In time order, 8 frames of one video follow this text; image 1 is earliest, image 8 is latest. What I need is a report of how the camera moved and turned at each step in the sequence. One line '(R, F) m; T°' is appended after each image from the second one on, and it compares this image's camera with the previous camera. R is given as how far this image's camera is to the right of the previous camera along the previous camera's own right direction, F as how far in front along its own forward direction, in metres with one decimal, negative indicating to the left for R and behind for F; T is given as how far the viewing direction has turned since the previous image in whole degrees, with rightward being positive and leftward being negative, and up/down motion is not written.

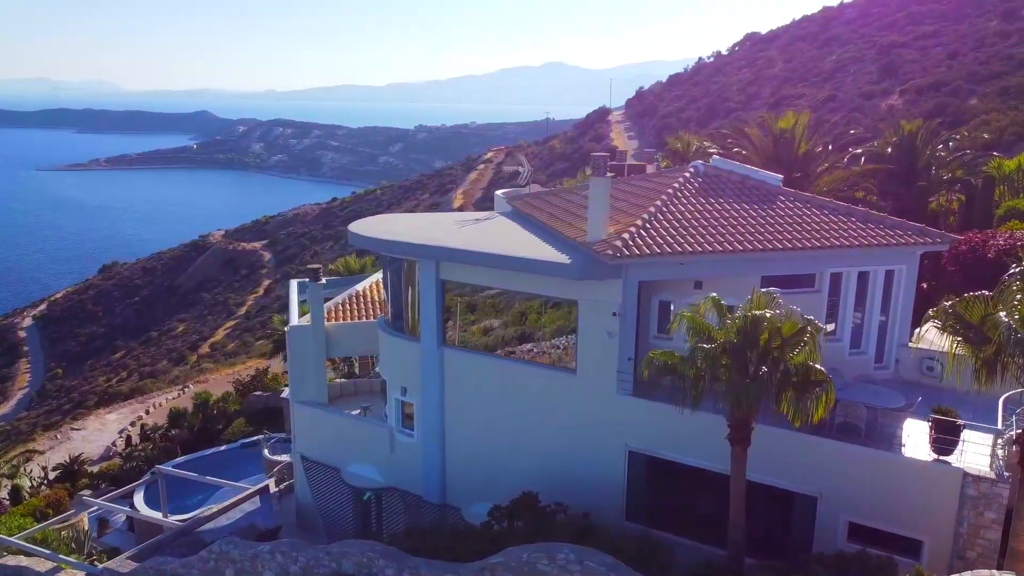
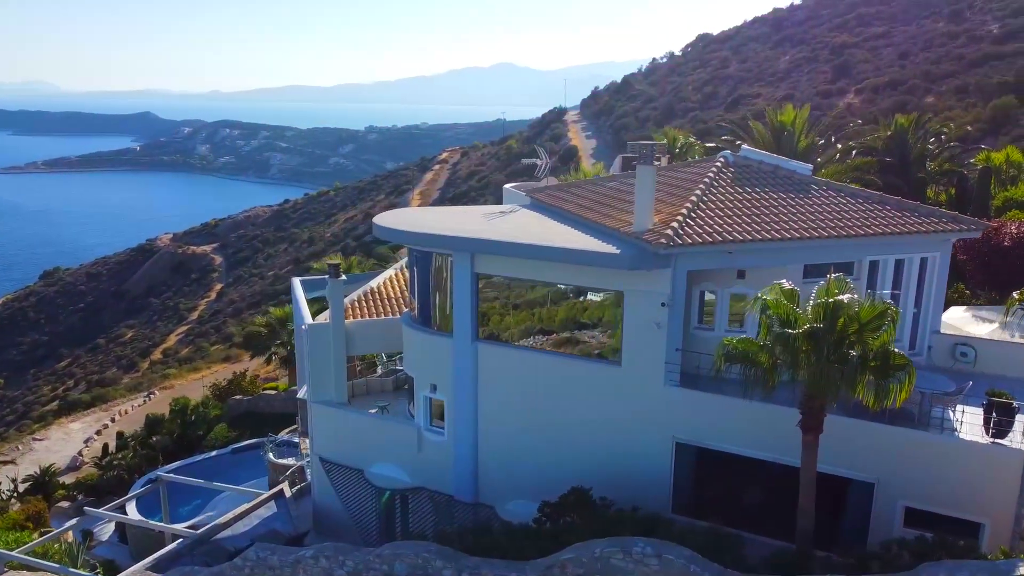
(-1.7, +0.4) m; +3°
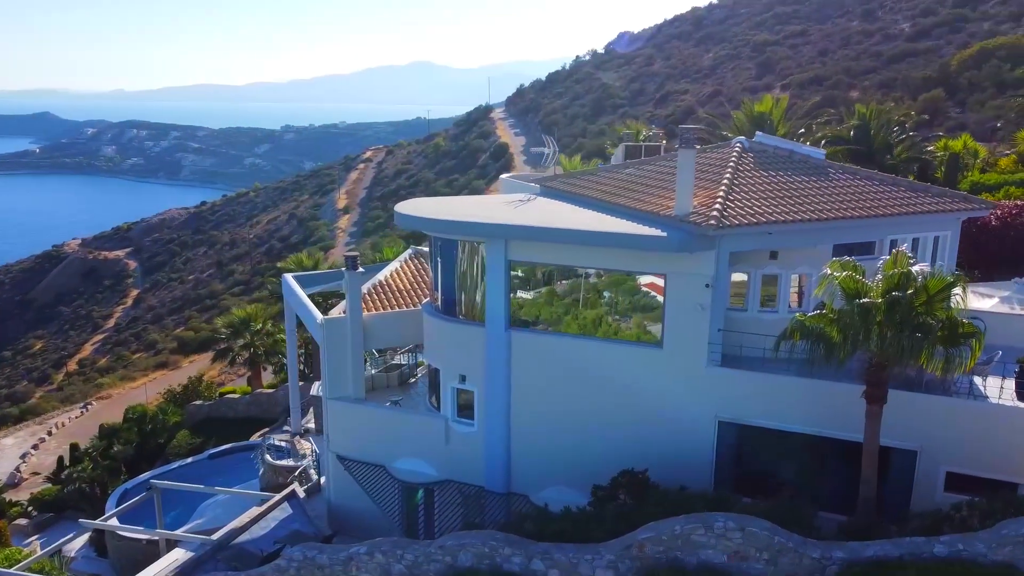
(-2.2, +0.2) m; +5°
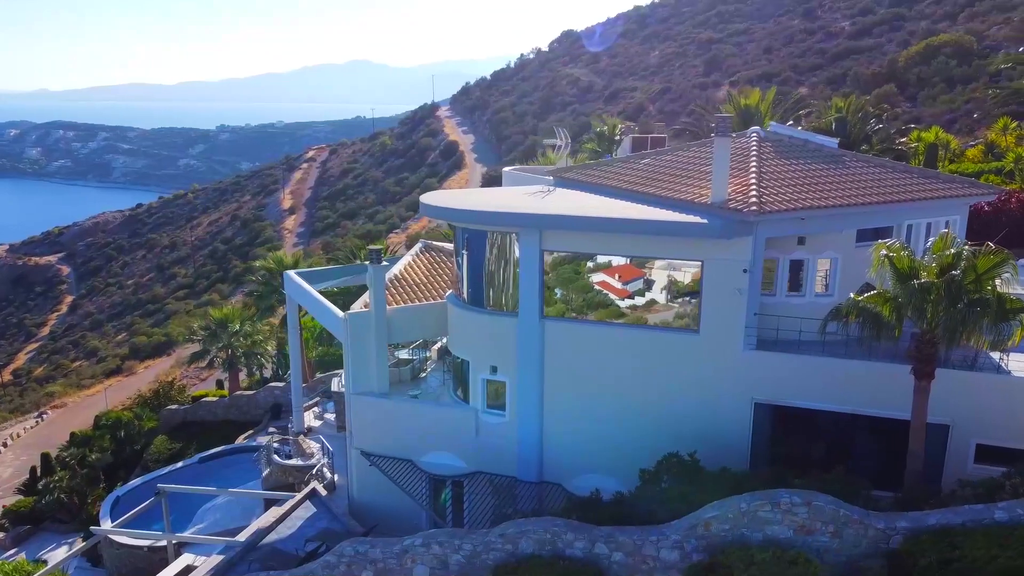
(-1.9, 0.0) m; +4°
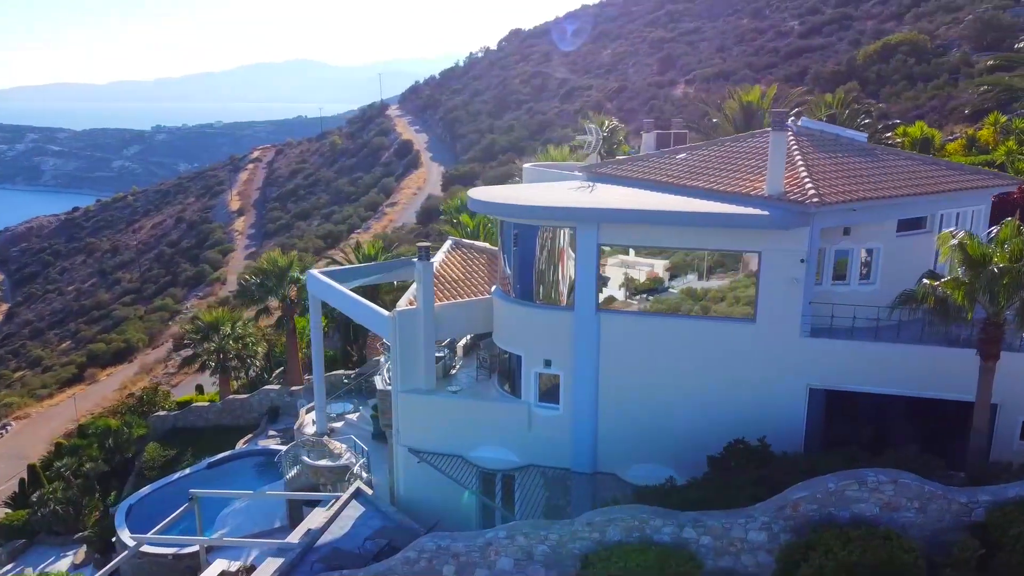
(-2.3, -0.1) m; +4°
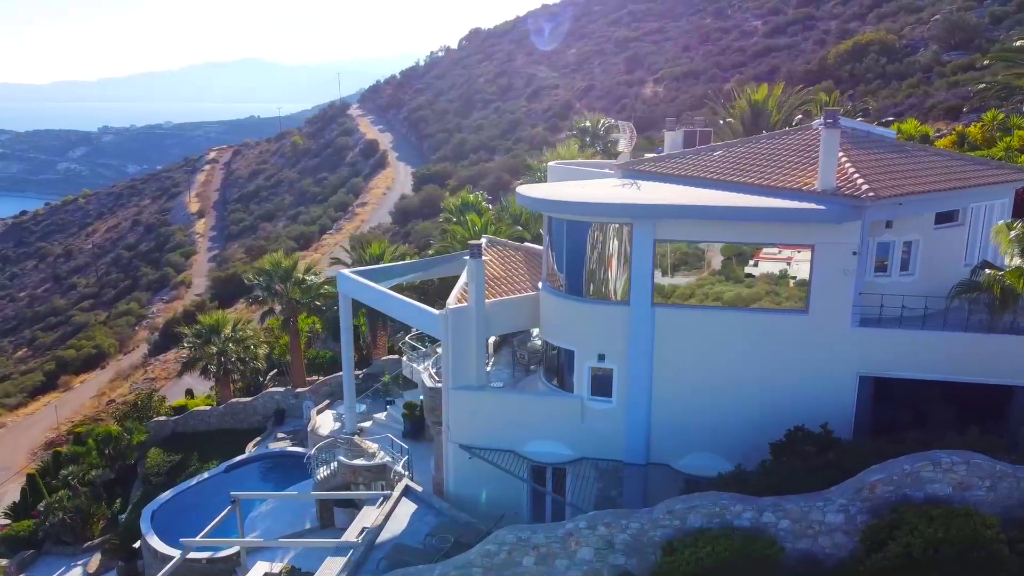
(-2.1, -0.2) m; +3°
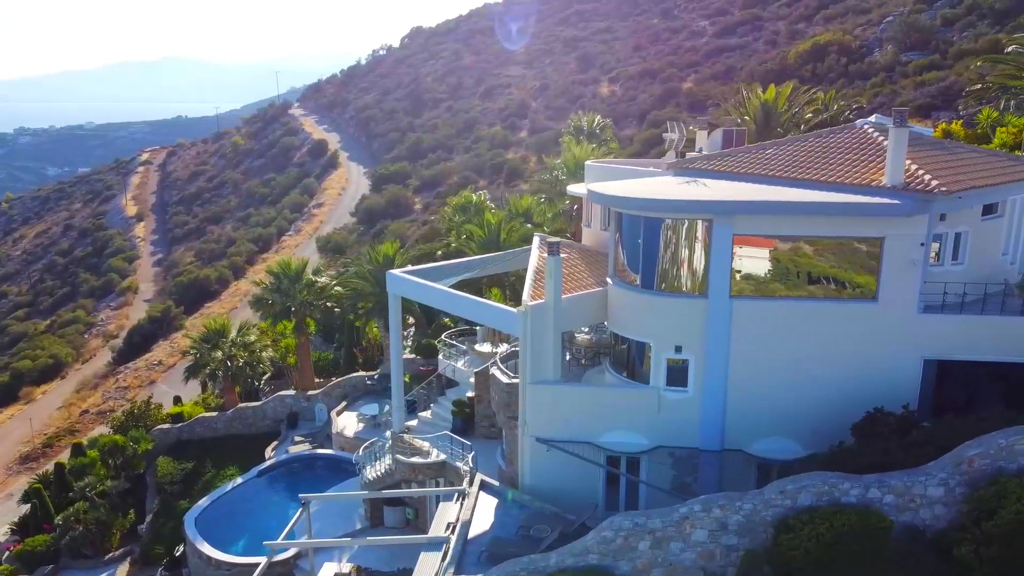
(-3.2, -0.3) m; +4°
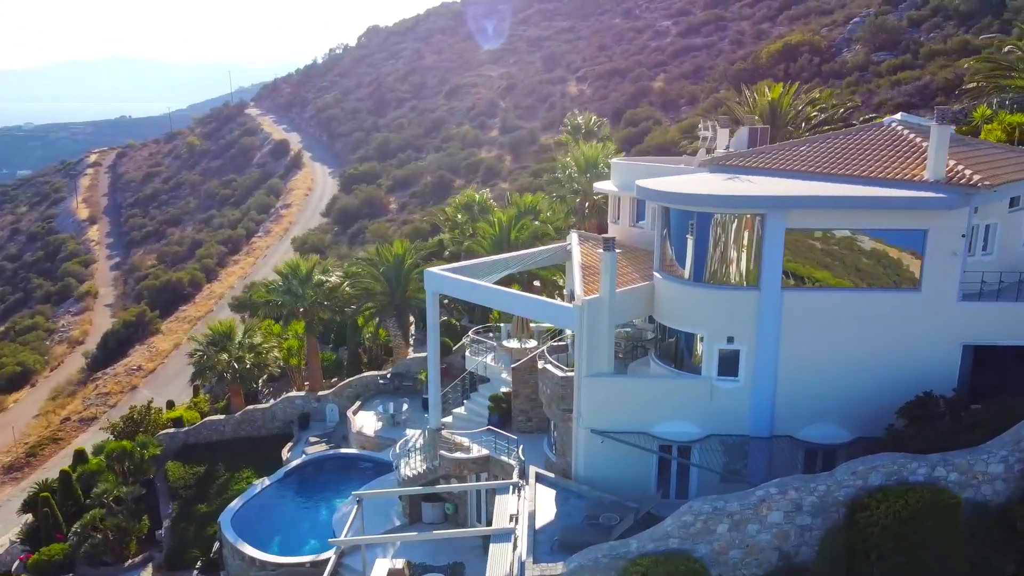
(-2.4, -0.3) m; +3°
